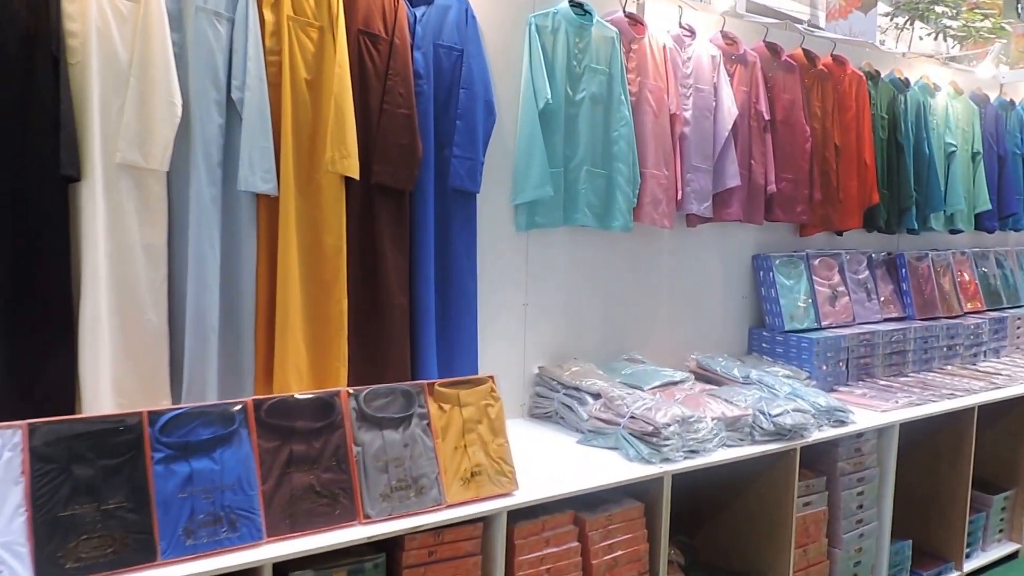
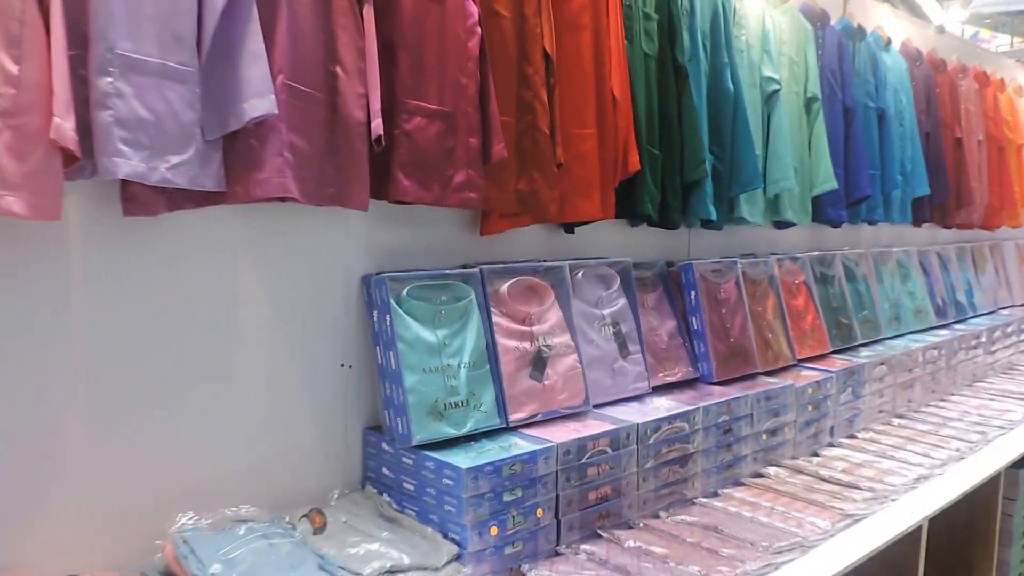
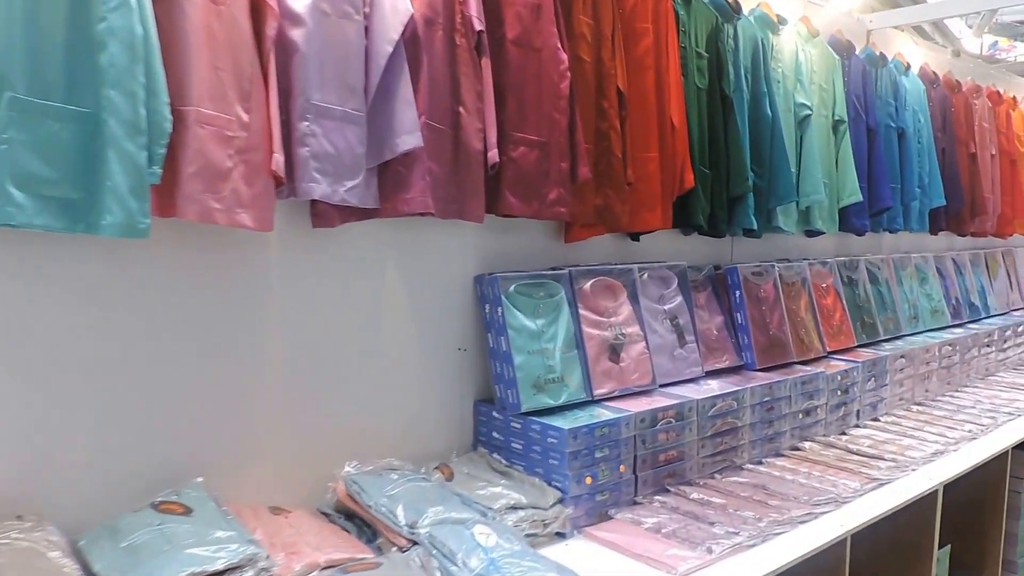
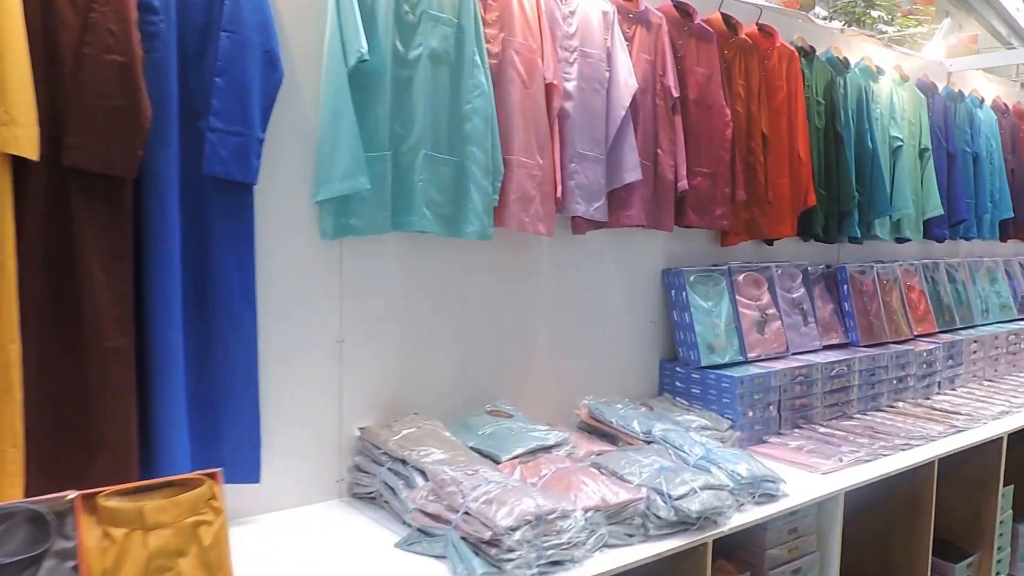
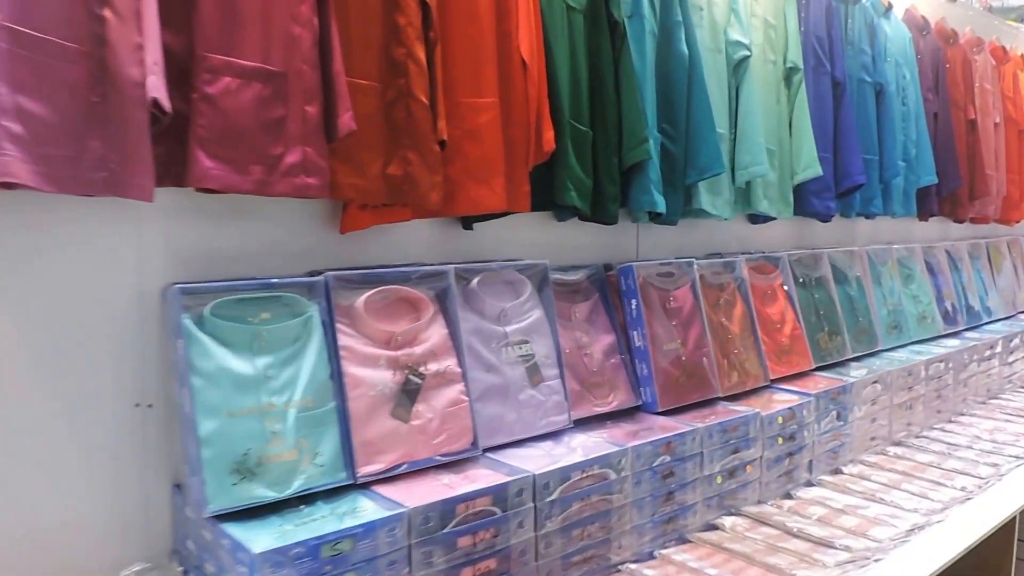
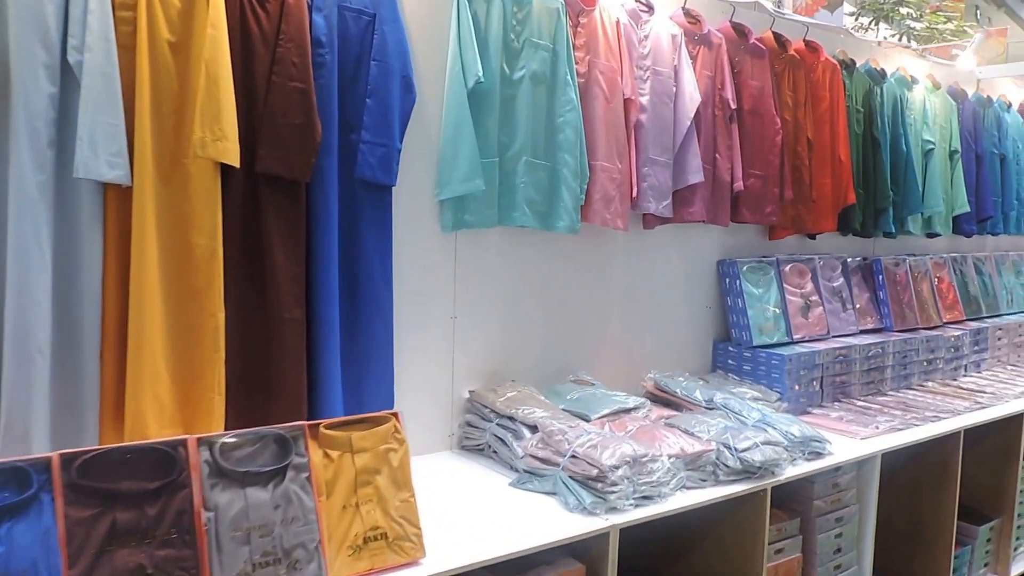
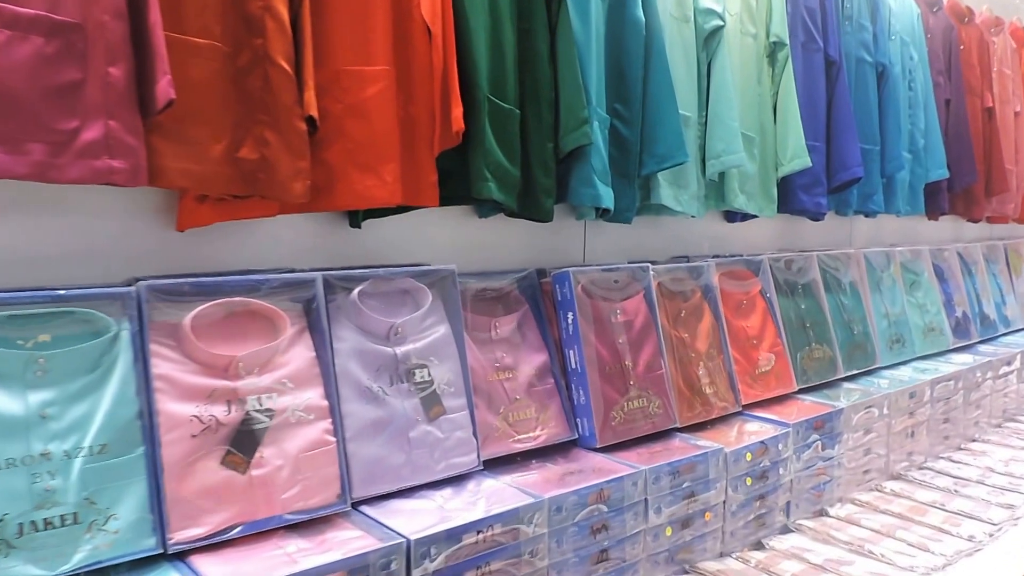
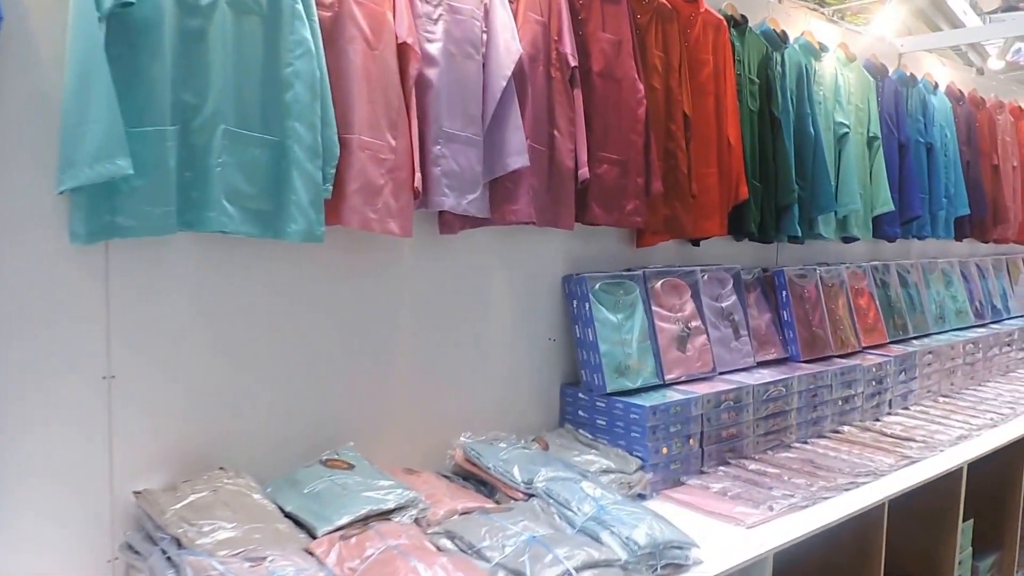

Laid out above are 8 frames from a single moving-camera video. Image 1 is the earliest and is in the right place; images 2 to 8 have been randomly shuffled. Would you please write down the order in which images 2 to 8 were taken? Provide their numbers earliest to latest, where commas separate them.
6, 4, 8, 3, 2, 5, 7
